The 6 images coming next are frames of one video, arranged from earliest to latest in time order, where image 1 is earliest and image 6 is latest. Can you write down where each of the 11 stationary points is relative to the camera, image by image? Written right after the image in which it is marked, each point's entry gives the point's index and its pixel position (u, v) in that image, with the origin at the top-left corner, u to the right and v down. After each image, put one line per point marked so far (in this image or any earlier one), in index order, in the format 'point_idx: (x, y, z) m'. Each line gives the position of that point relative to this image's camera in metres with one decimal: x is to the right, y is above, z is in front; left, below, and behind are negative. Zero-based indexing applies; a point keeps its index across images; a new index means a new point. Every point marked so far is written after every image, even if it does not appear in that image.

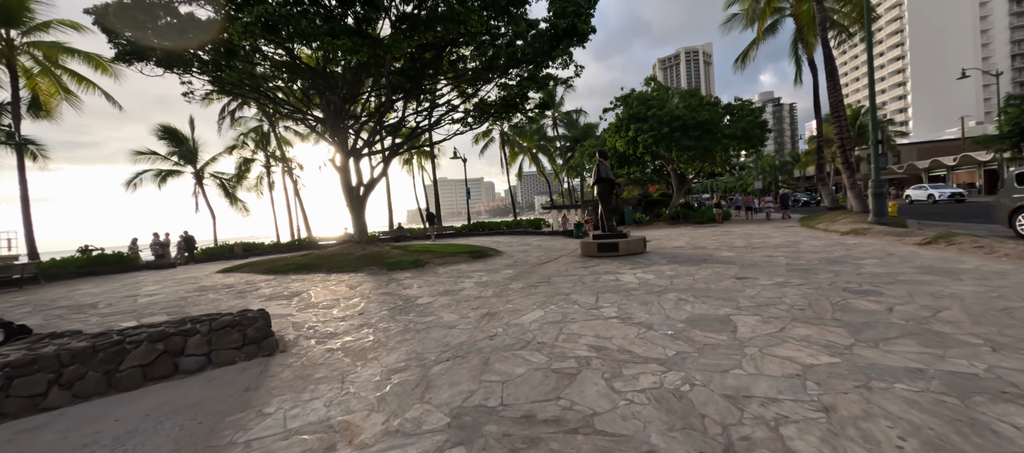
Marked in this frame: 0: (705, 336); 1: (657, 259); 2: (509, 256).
0: (+1.8, -1.1, +3.6) m
1: (+3.4, -0.8, +8.9) m
2: (-0.1, -0.9, +11.8) m
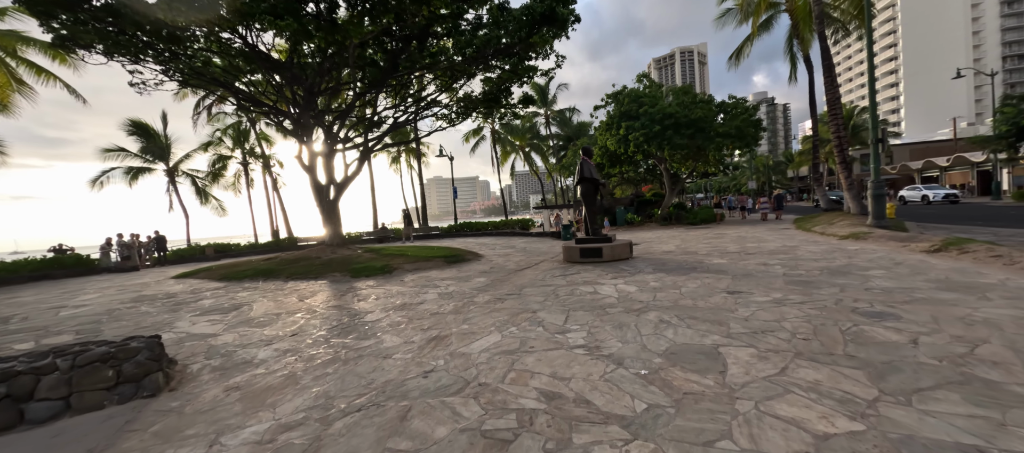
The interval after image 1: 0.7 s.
0: (+1.3, -1.2, +2.9) m
1: (+2.8, -0.9, +8.2) m
2: (-0.7, -1.0, +11.1) m
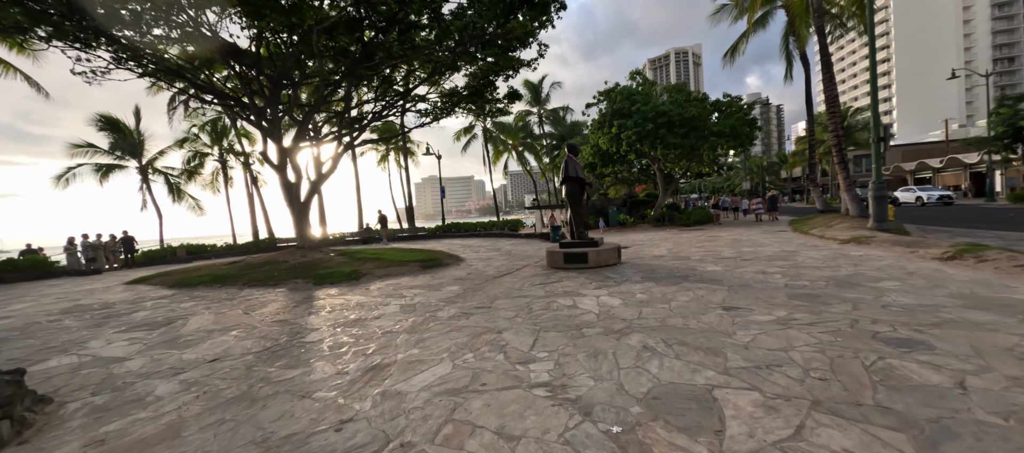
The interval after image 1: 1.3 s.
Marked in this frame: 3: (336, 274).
0: (+0.9, -1.2, +2.2) m
1: (+2.3, -0.9, +7.5) m
2: (-1.2, -1.1, +10.3) m
3: (-4.2, -1.1, +9.1) m
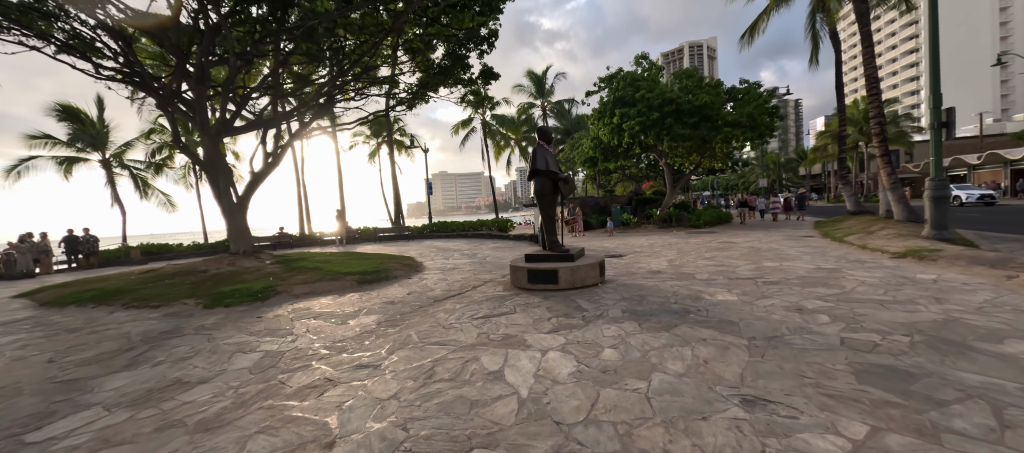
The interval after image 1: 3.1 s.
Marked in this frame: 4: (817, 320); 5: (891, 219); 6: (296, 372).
0: (-0.2, -1.4, +0.2) m
1: (+1.4, -1.1, +5.4) m
2: (-2.1, -1.2, +8.4) m
3: (-5.1, -1.2, +7.2) m
4: (+3.3, -1.0, +4.1) m
5: (+11.6, +0.2, +11.7) m
6: (-2.1, -1.4, +3.8) m
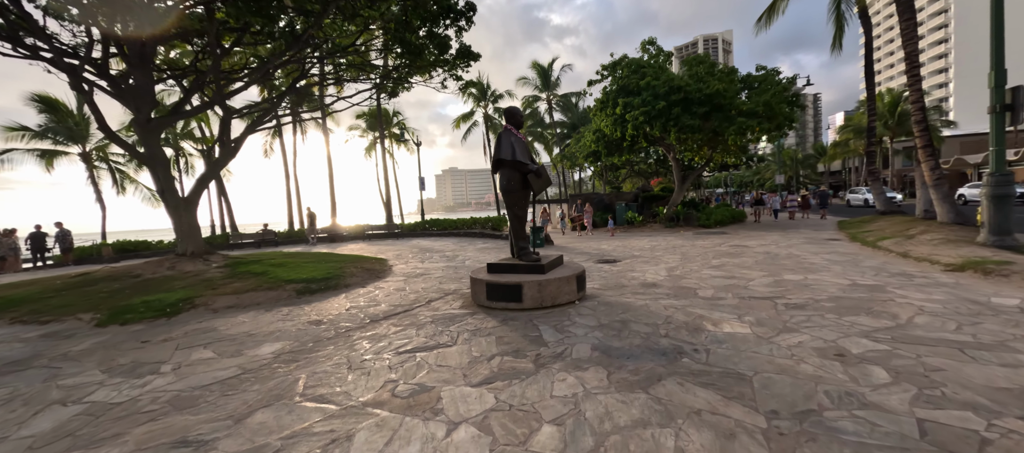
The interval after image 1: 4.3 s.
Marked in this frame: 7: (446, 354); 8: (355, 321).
0: (-1.0, -1.5, -1.1) m
1: (+0.7, -1.2, +4.1) m
2: (-2.6, -1.2, +7.1) m
3: (-5.7, -1.2, +6.1) m
4: (+2.6, -1.1, +2.8) m
5: (+11.2, +0.2, +10.1) m
6: (-2.8, -1.5, +2.6) m
7: (-0.6, -1.3, +3.8) m
8: (-2.1, -1.3, +5.3) m
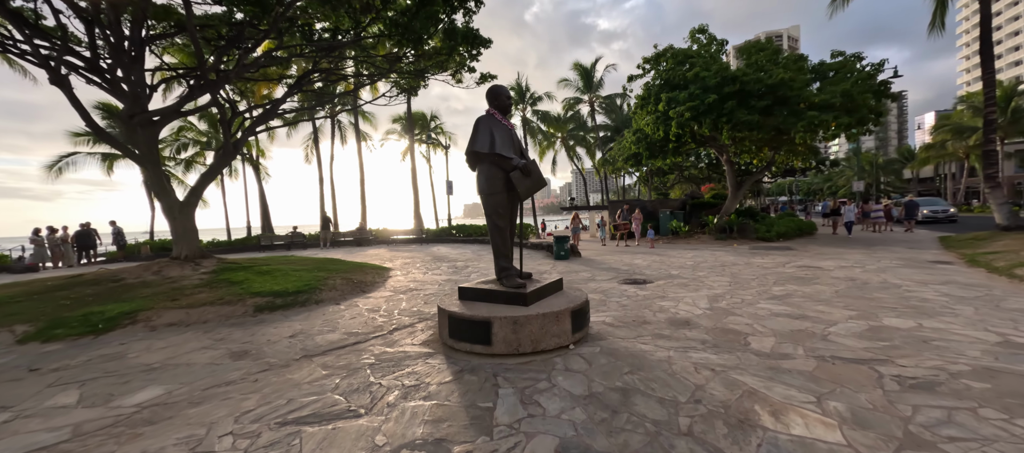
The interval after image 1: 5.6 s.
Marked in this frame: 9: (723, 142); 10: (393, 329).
0: (-2.0, -1.6, -2.3) m
1: (+0.3, -1.3, +2.7) m
2: (-2.7, -1.3, +6.1) m
3: (-5.9, -1.3, +5.4) m
4: (+2.0, -1.2, +1.1) m
5: (+11.4, -0.3, +7.4) m
6: (-3.5, -1.5, +1.6) m
7: (-1.1, -1.4, +2.5) m
8: (-2.4, -1.4, +4.2) m
9: (+9.0, +3.6, +16.4) m
10: (-1.6, -1.3, +5.1) m
